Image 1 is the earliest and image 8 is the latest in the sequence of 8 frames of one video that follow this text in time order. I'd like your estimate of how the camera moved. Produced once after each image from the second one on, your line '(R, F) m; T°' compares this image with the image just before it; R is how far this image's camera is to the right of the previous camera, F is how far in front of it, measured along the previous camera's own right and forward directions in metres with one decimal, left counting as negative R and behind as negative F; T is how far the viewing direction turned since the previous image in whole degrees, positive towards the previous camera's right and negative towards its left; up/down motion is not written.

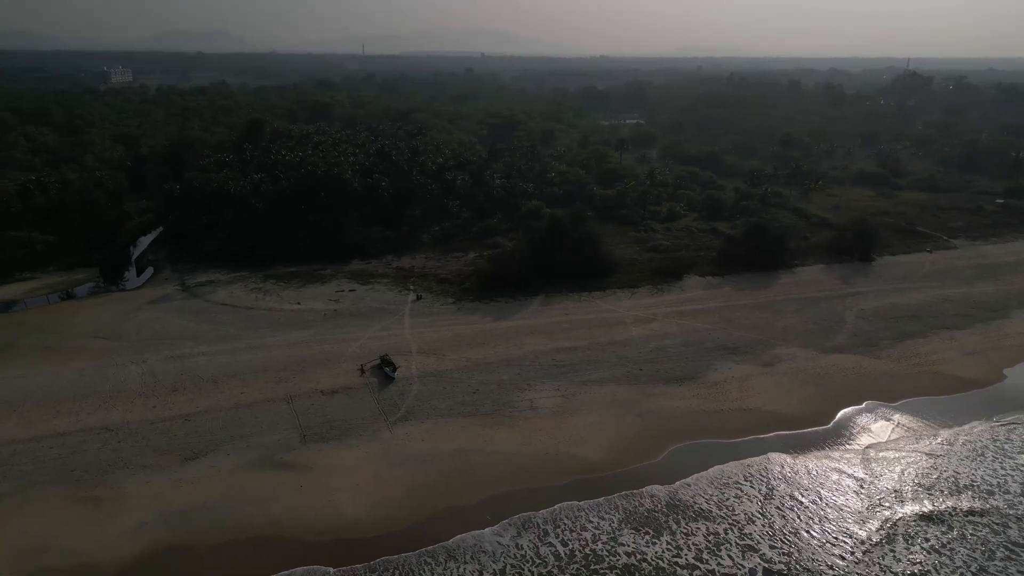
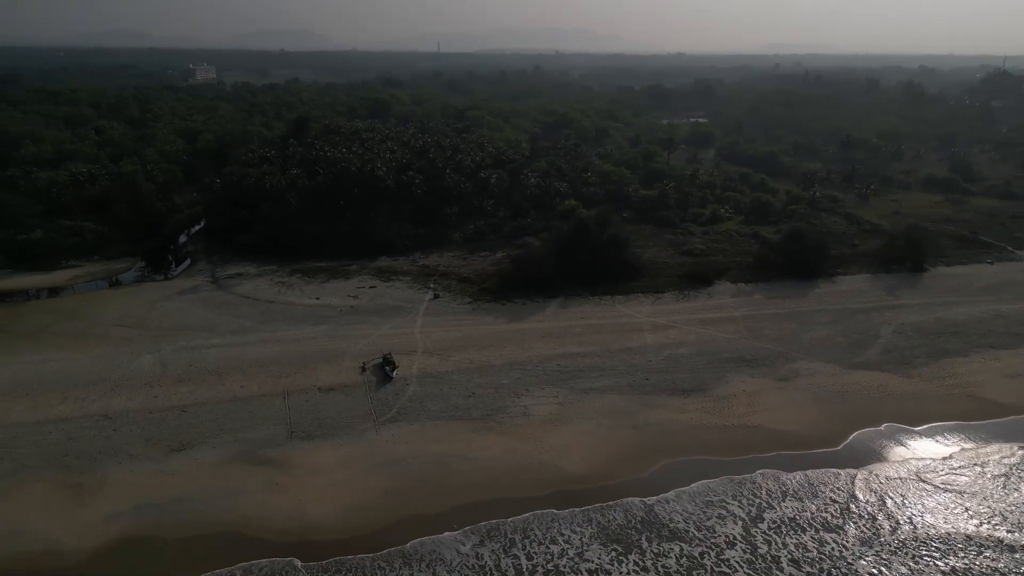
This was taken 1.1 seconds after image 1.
(+2.3, +0.7) m; -5°
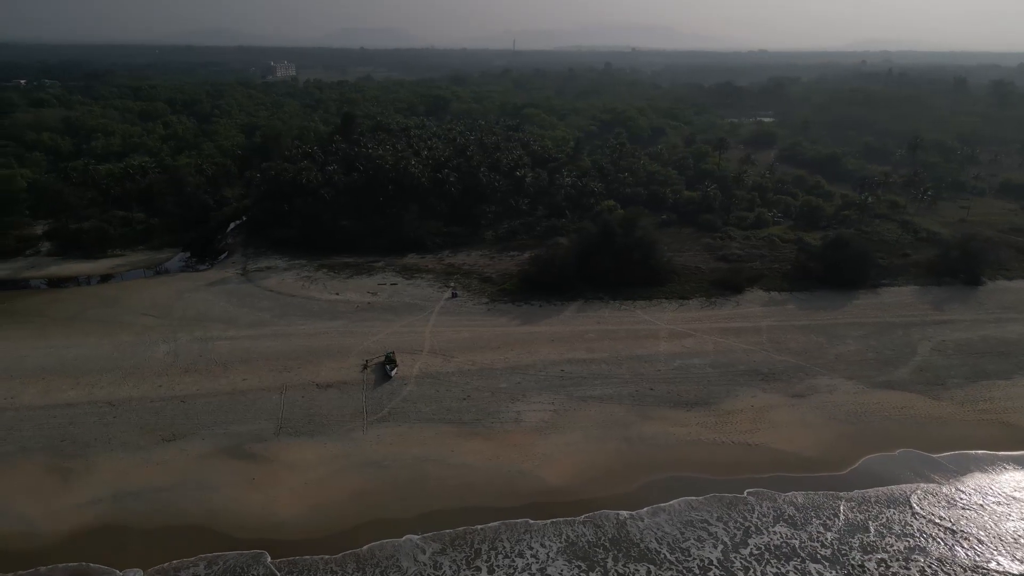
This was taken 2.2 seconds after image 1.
(+2.3, +0.6) m; -5°
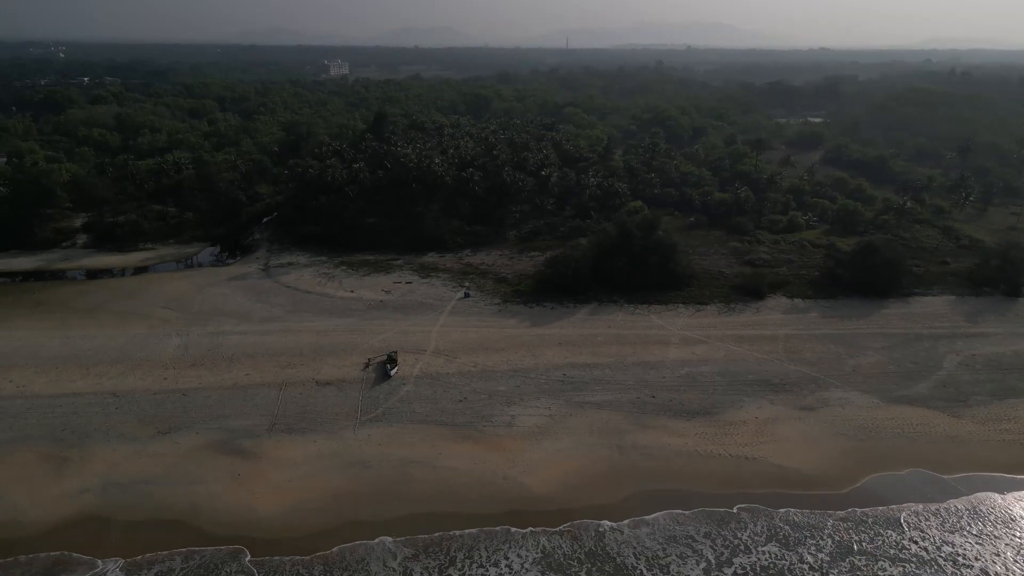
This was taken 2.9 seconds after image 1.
(+1.6, +0.4) m; -4°
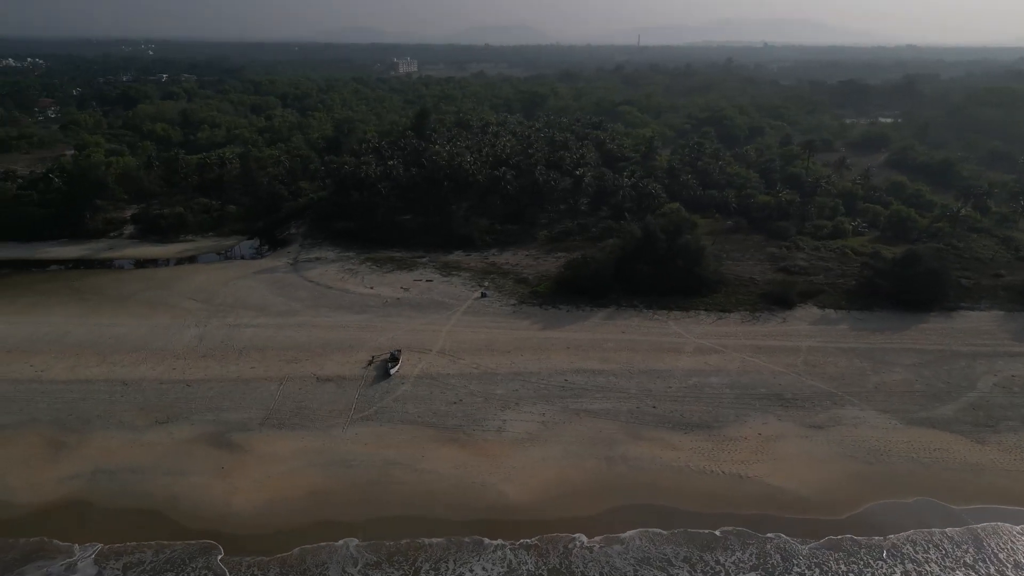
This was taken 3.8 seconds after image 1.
(+2.1, +0.5) m; -5°
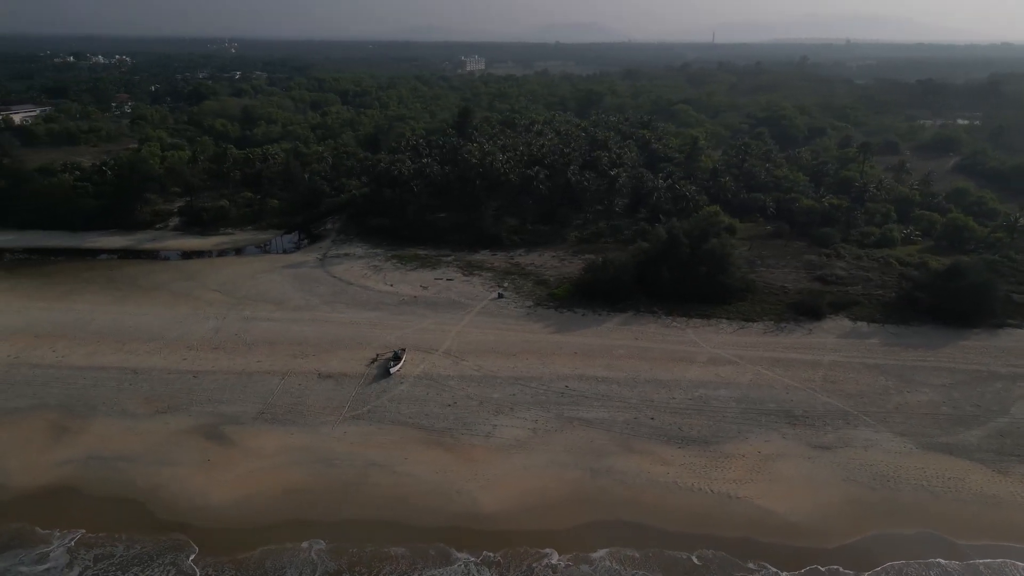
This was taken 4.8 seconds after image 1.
(+2.1, +0.5) m; -5°
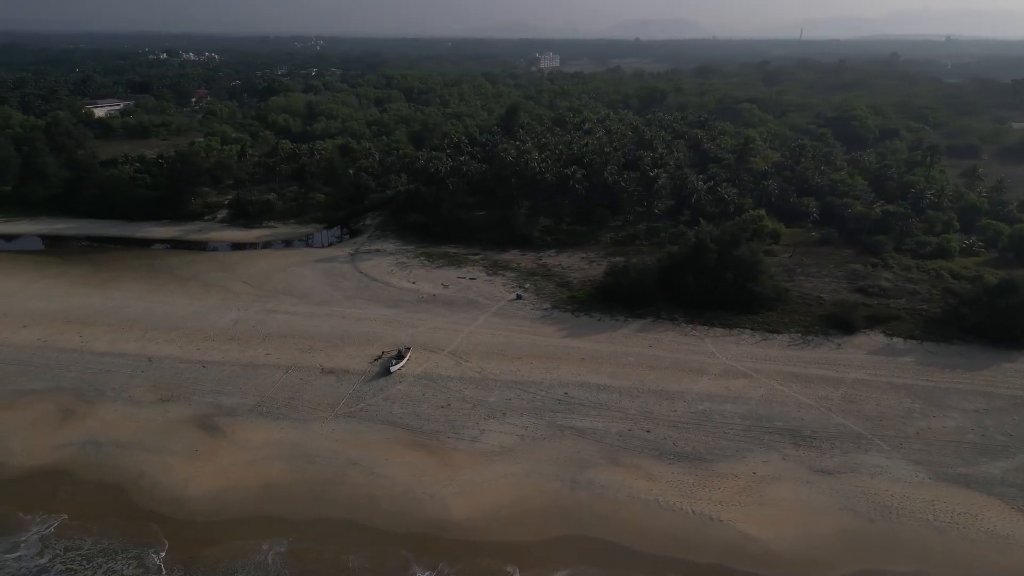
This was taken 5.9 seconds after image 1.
(+2.3, +0.6) m; -6°
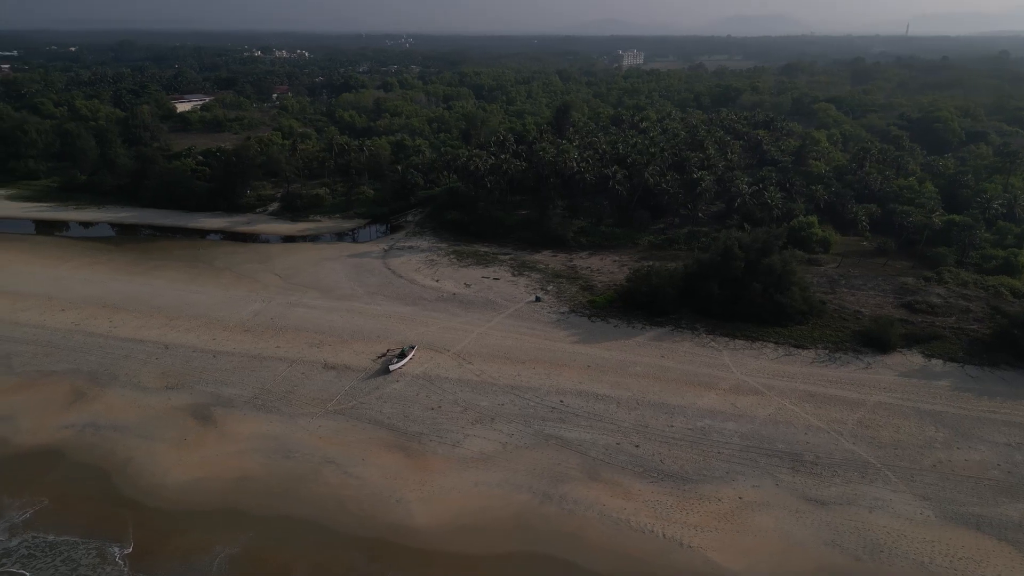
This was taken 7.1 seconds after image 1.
(+2.6, +0.7) m; -6°
